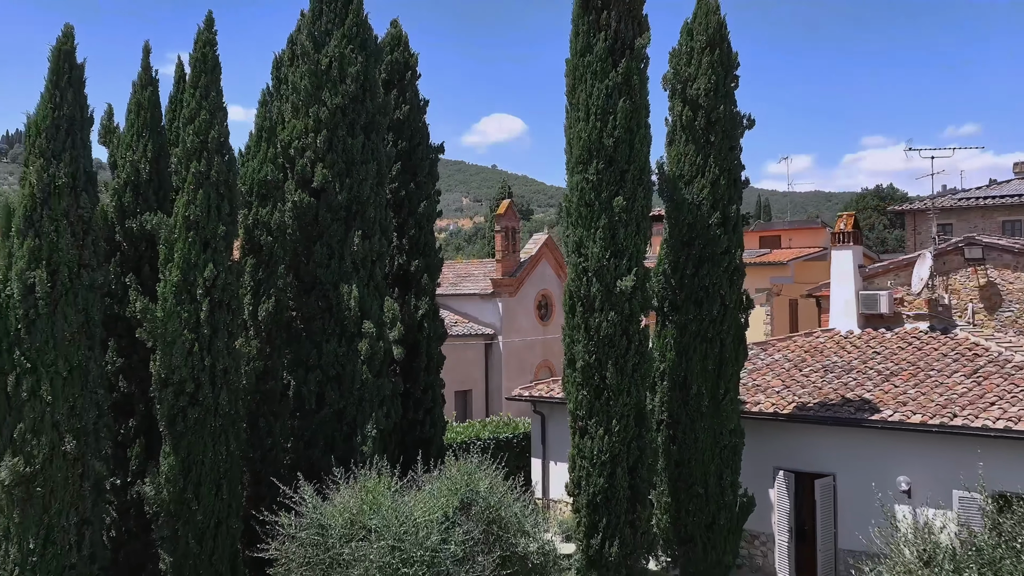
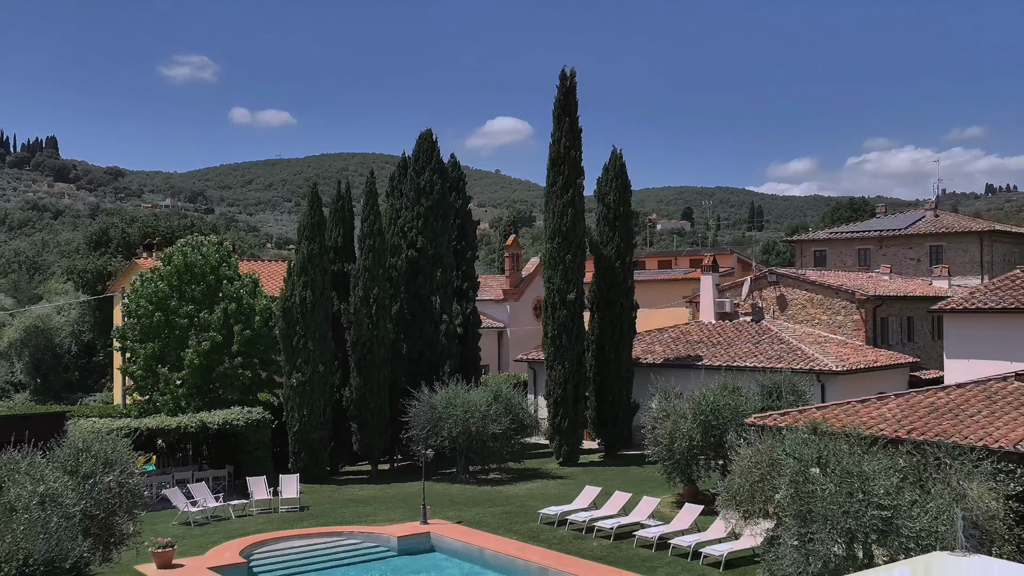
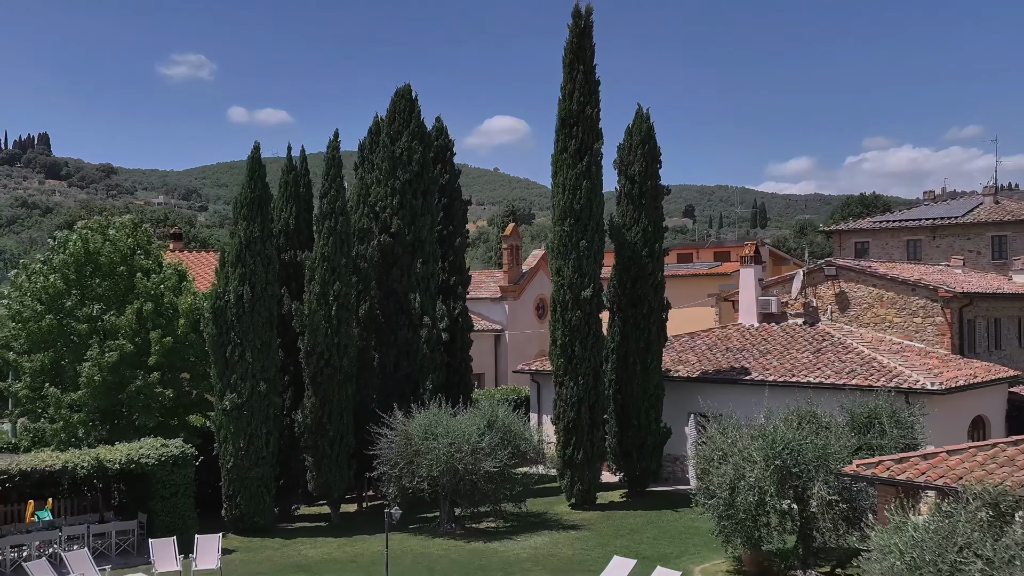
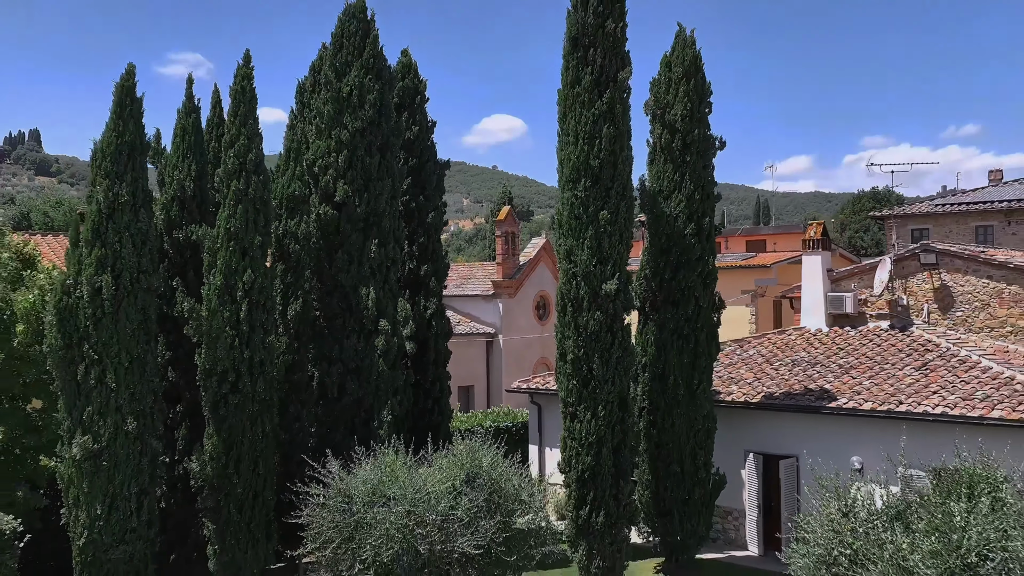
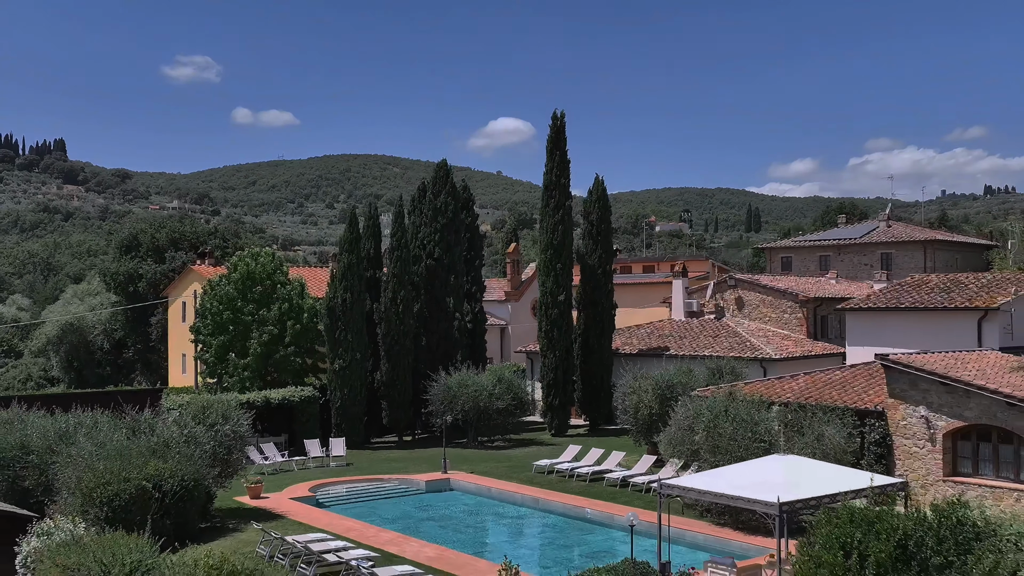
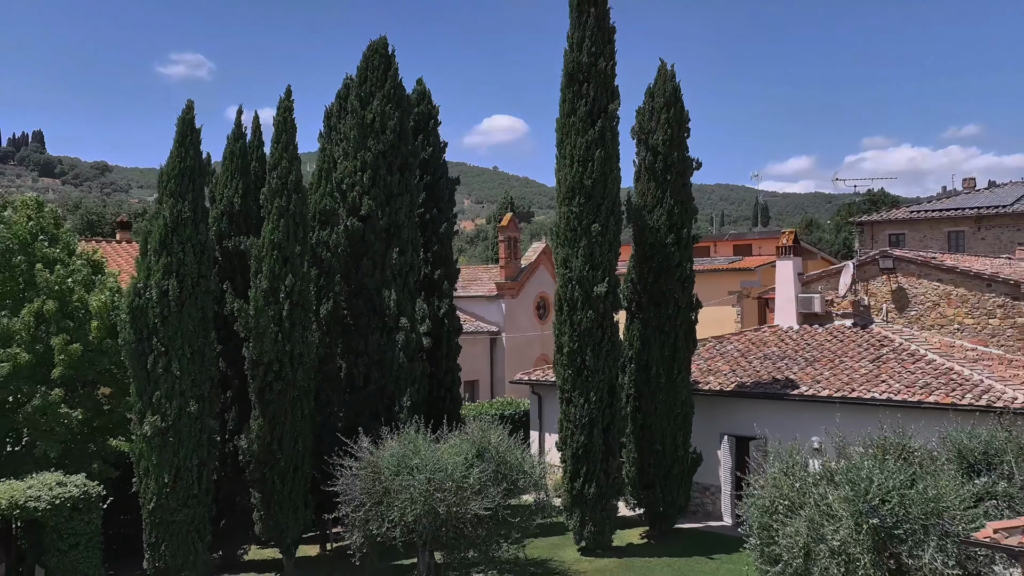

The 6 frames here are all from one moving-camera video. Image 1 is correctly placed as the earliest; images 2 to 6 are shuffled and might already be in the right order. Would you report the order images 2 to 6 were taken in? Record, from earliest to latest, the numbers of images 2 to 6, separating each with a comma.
4, 6, 3, 2, 5
